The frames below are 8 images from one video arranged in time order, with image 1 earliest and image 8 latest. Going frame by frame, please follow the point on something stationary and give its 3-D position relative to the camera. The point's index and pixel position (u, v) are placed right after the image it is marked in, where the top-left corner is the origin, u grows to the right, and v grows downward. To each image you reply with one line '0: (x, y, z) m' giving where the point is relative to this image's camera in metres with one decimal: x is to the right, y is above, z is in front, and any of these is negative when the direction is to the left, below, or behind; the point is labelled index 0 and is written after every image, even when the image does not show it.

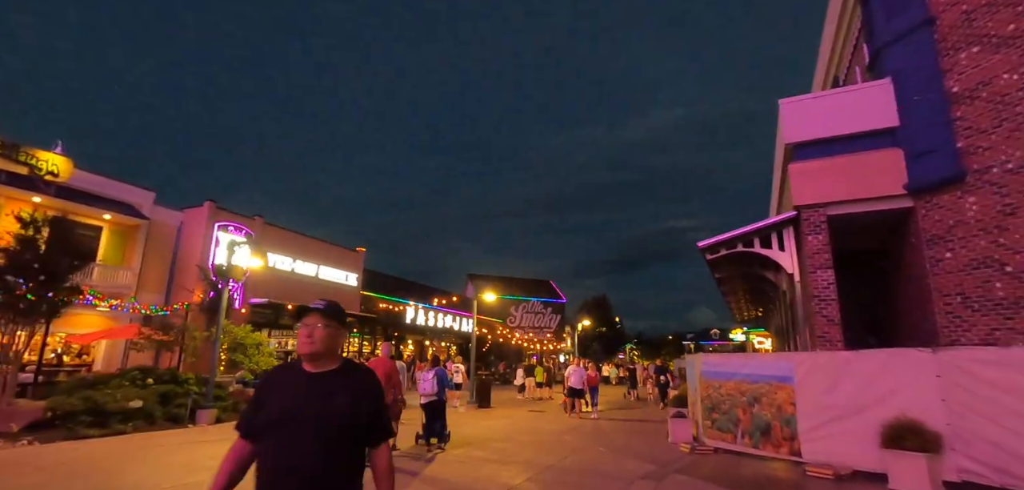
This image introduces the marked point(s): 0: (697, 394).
0: (+3.8, -3.1, +9.8) m
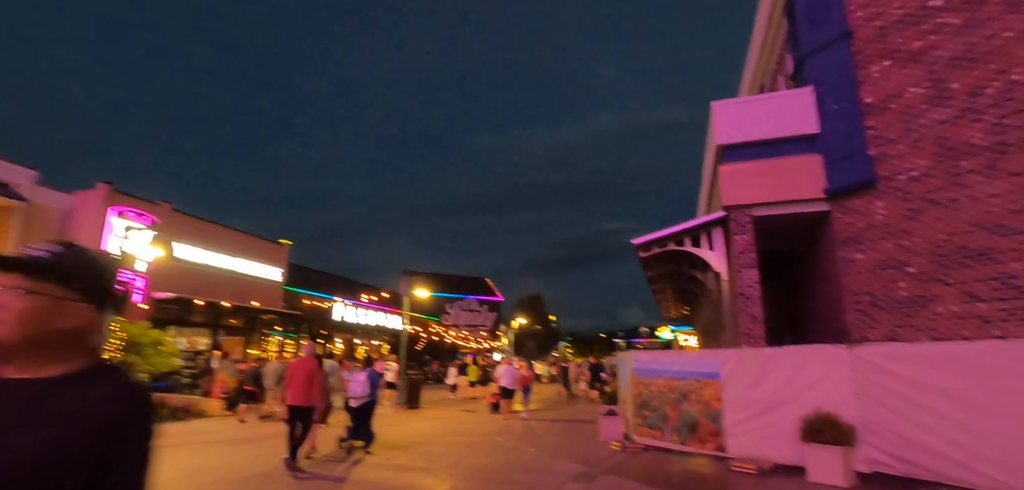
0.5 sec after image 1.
0: (+2.4, -3.0, +9.8) m
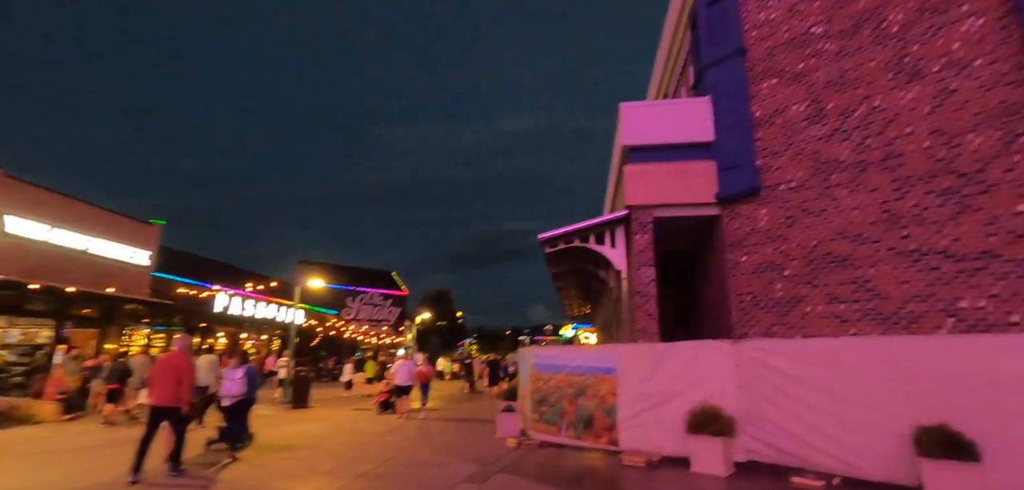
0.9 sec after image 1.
0: (+0.3, -2.9, +9.6) m
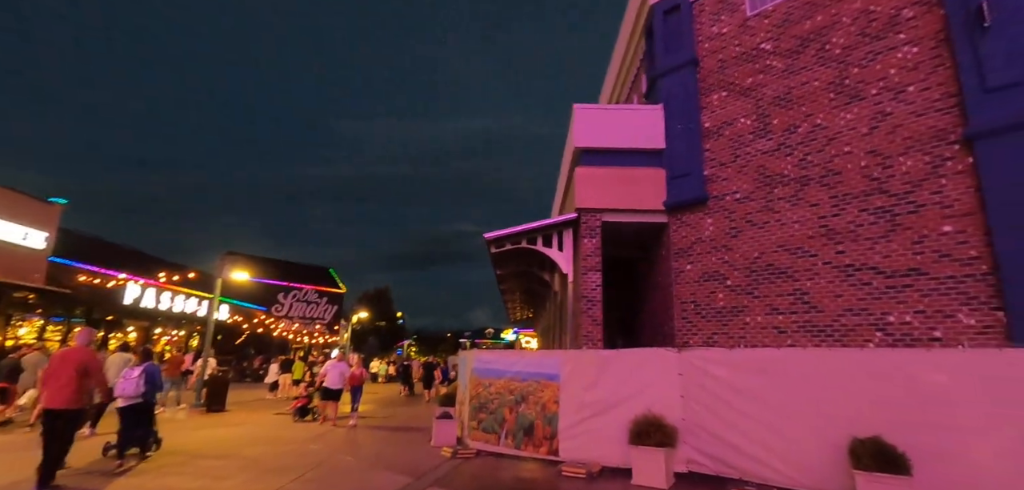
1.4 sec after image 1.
0: (-0.9, -2.8, +9.1) m
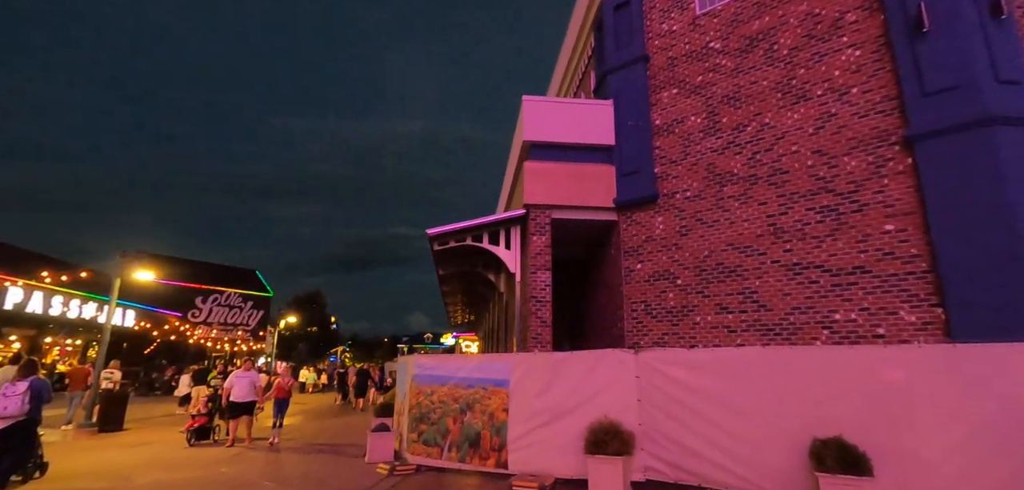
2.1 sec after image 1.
0: (-1.9, -2.8, +8.3) m
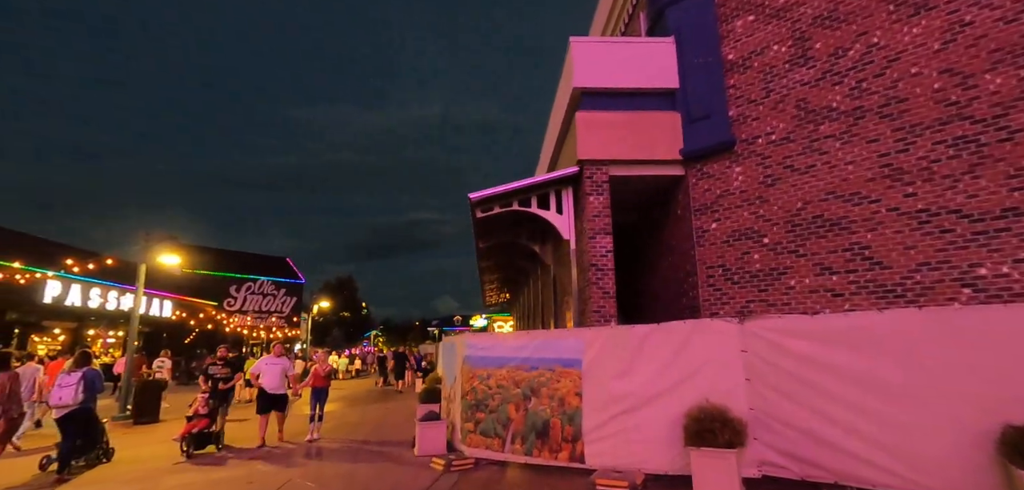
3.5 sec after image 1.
0: (-0.8, -2.2, +7.3) m
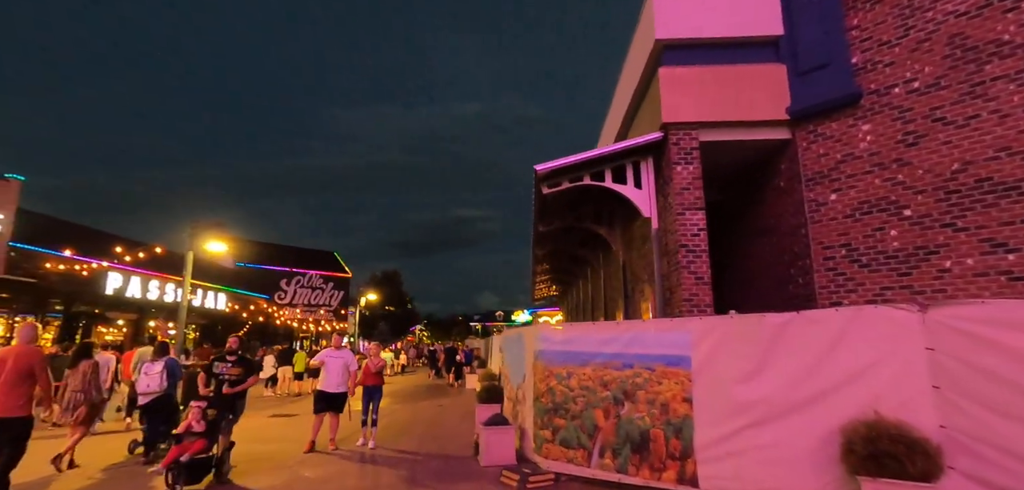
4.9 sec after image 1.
0: (+0.2, -1.9, +6.2) m
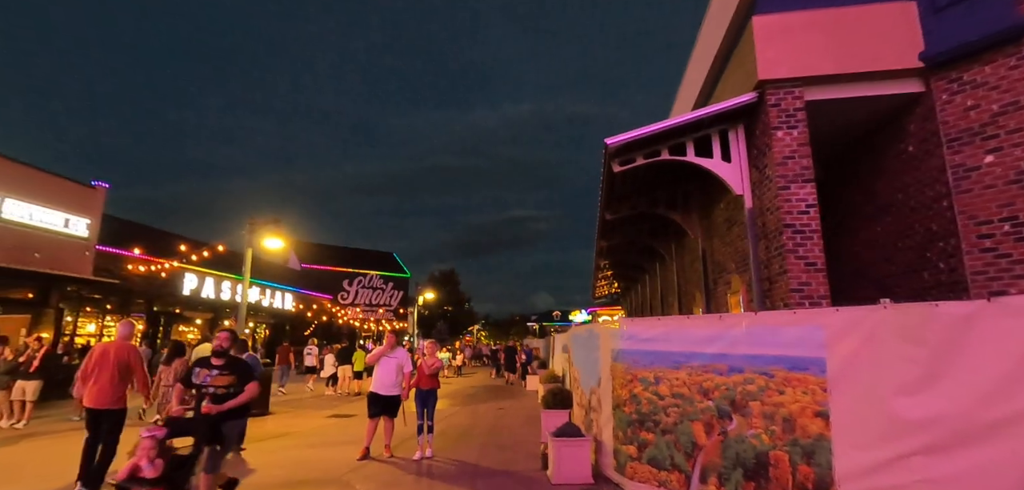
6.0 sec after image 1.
0: (+1.0, -1.7, +5.3) m
